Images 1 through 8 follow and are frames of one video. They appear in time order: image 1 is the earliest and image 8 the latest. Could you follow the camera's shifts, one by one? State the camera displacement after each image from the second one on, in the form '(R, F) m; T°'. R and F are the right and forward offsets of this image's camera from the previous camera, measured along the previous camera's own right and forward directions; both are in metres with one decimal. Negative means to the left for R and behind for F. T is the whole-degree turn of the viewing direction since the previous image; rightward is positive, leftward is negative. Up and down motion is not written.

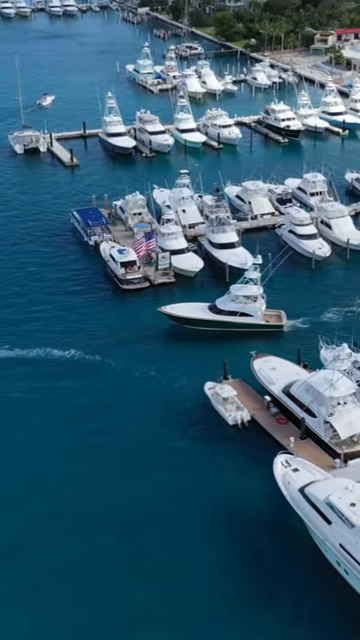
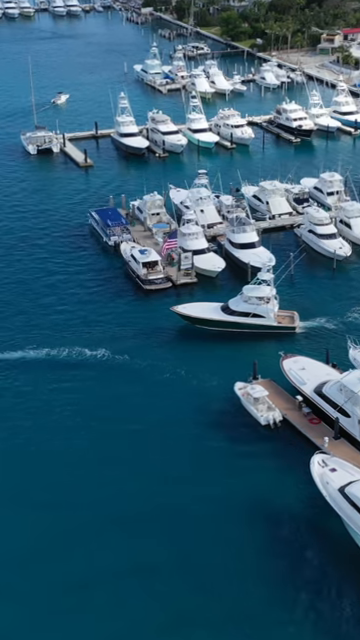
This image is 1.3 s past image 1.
(-1.6, -0.1) m; 0°
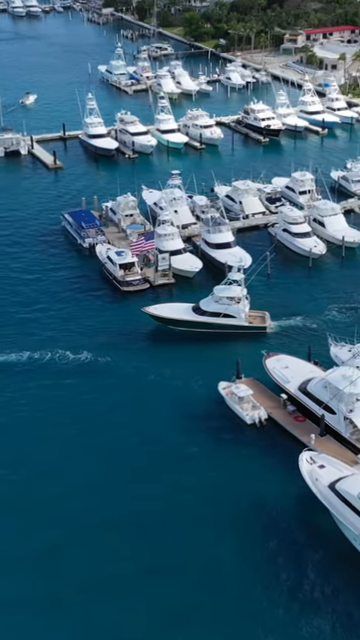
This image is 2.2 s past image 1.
(-0.9, +0.1) m; +3°
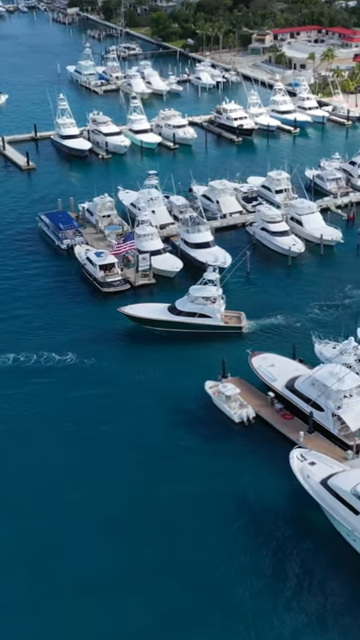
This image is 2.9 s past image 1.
(-0.9, +0.1) m; +2°
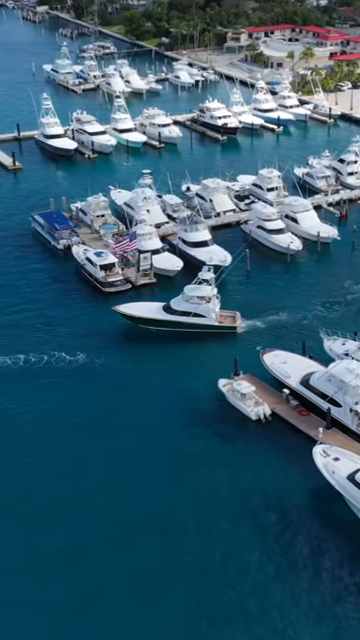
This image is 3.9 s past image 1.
(-2.3, 0.0) m; +2°
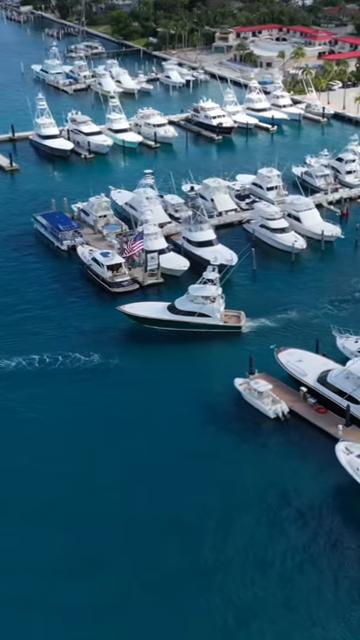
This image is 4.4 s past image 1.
(-1.7, -0.1) m; +1°
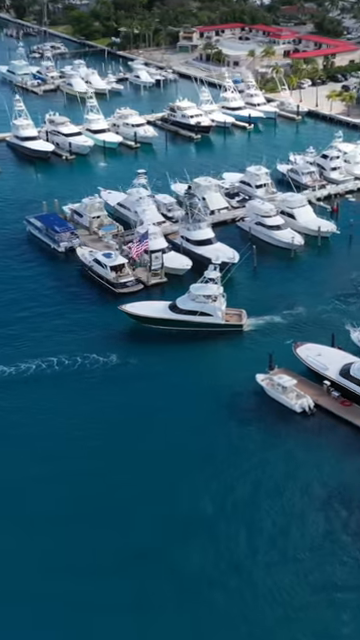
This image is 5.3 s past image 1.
(-3.5, 0.0) m; +3°
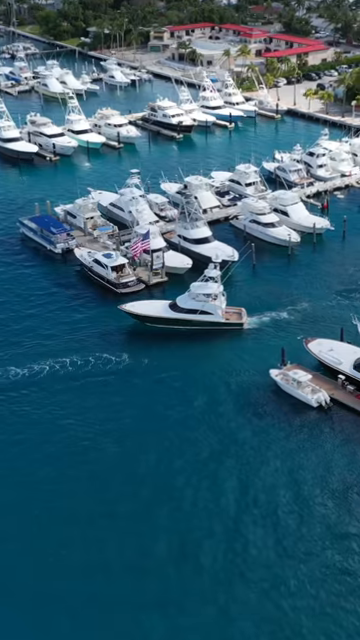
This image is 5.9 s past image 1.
(-2.6, -0.1) m; +3°
